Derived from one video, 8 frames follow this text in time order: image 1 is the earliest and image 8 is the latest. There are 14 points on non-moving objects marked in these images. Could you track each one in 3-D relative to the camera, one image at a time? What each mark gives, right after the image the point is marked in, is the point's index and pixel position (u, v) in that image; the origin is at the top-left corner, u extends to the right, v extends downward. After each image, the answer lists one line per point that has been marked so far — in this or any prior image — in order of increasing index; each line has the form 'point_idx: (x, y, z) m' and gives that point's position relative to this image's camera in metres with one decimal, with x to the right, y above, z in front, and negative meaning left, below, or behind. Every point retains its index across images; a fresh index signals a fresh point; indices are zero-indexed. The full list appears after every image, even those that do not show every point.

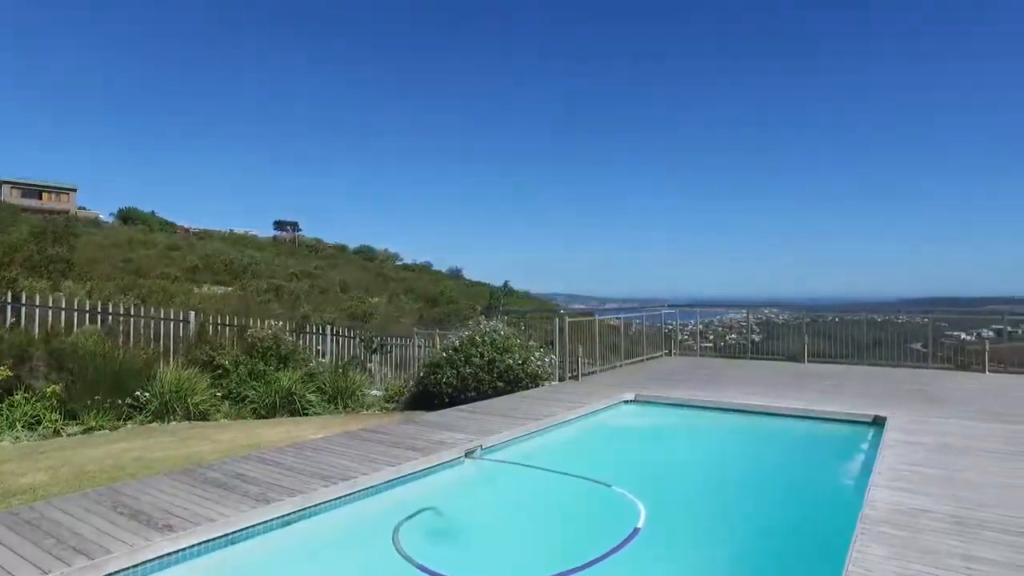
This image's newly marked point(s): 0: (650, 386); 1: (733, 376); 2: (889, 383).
0: (+1.7, -1.2, +7.3) m
1: (+3.0, -1.2, +8.0) m
2: (+4.7, -1.2, +7.2) m
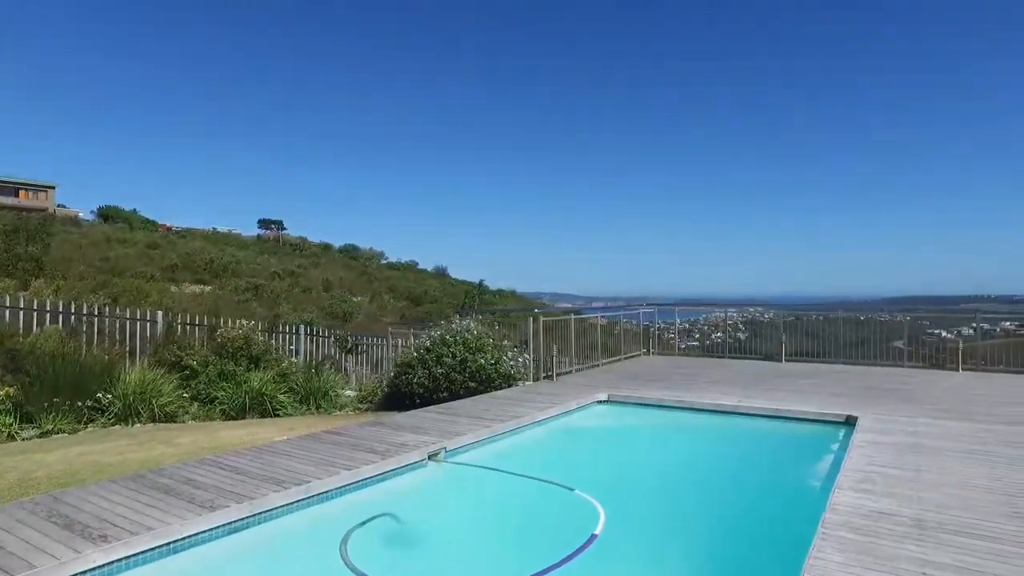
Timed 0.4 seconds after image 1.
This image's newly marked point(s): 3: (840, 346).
0: (+1.4, -1.2, +7.2) m
1: (+2.7, -1.2, +7.9) m
2: (+4.3, -1.2, +7.1) m
3: (+5.6, -0.9, +9.7) m
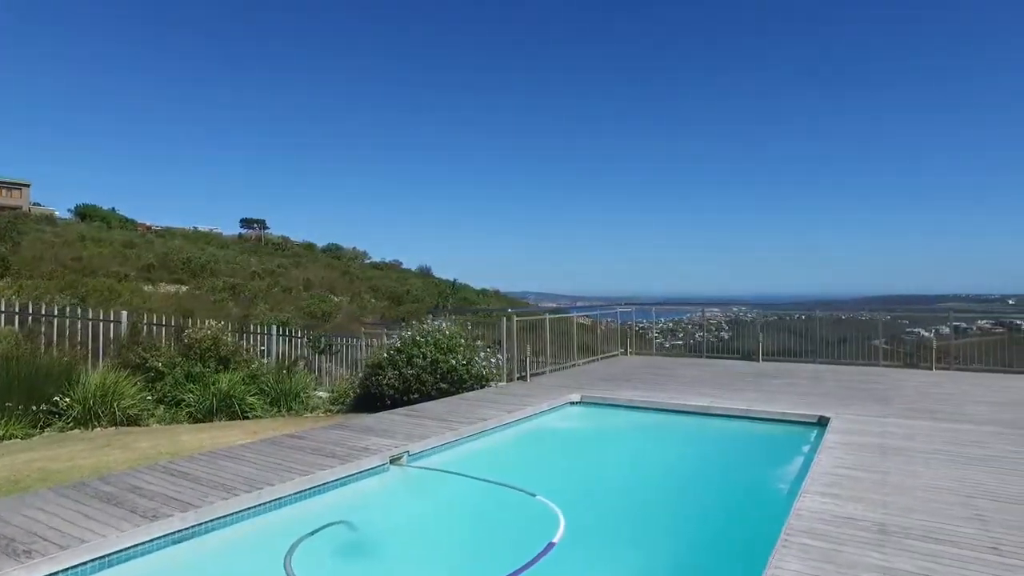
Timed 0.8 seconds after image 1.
0: (+1.0, -1.2, +7.1) m
1: (+2.3, -1.2, +7.8) m
2: (+4.0, -1.2, +7.1) m
3: (+5.2, -0.9, +9.7) m
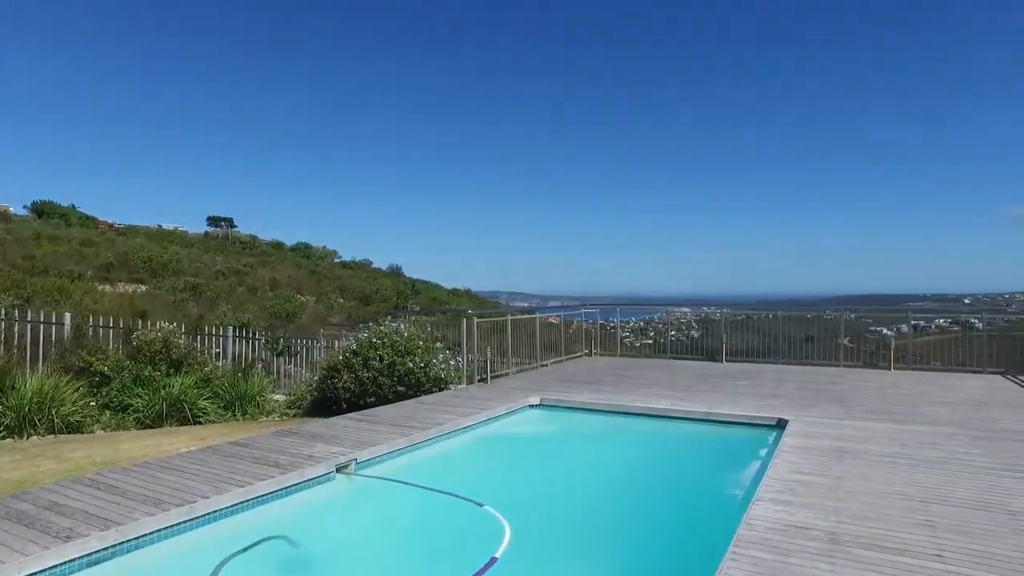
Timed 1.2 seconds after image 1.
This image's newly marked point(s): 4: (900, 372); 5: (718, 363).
0: (+0.6, -1.2, +7.0) m
1: (+1.8, -1.2, +7.8) m
2: (+3.5, -1.2, +7.1) m
3: (+4.6, -0.9, +9.7) m
4: (+6.0, -1.3, +8.8) m
5: (+3.6, -1.3, +10.0) m
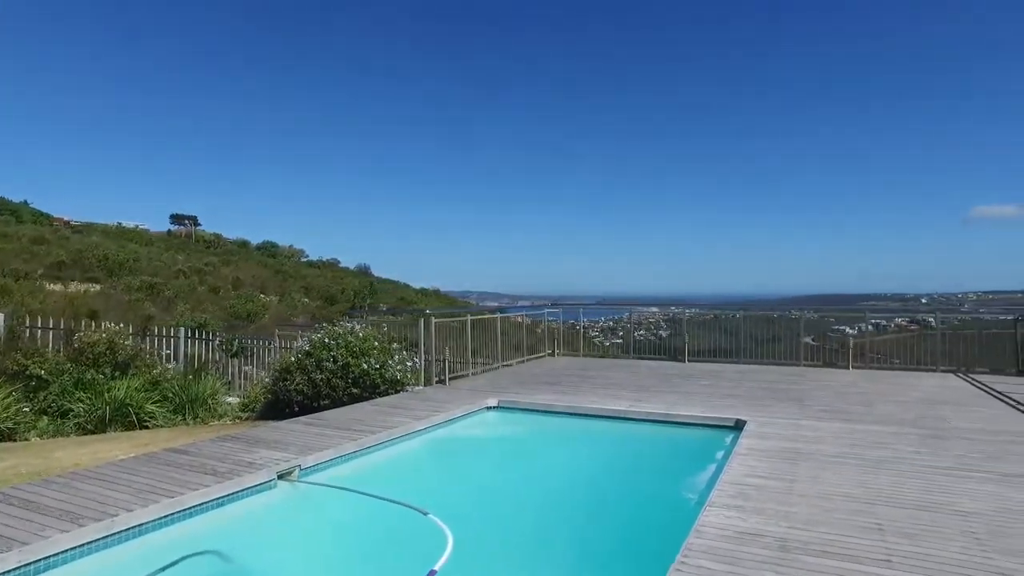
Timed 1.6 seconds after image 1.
0: (+0.1, -1.2, +6.8) m
1: (+1.3, -1.2, +7.7) m
2: (+3.0, -1.2, +7.1) m
3: (+4.0, -0.9, +9.8) m
4: (+5.4, -1.3, +8.9) m
5: (+2.9, -1.3, +10.0) m
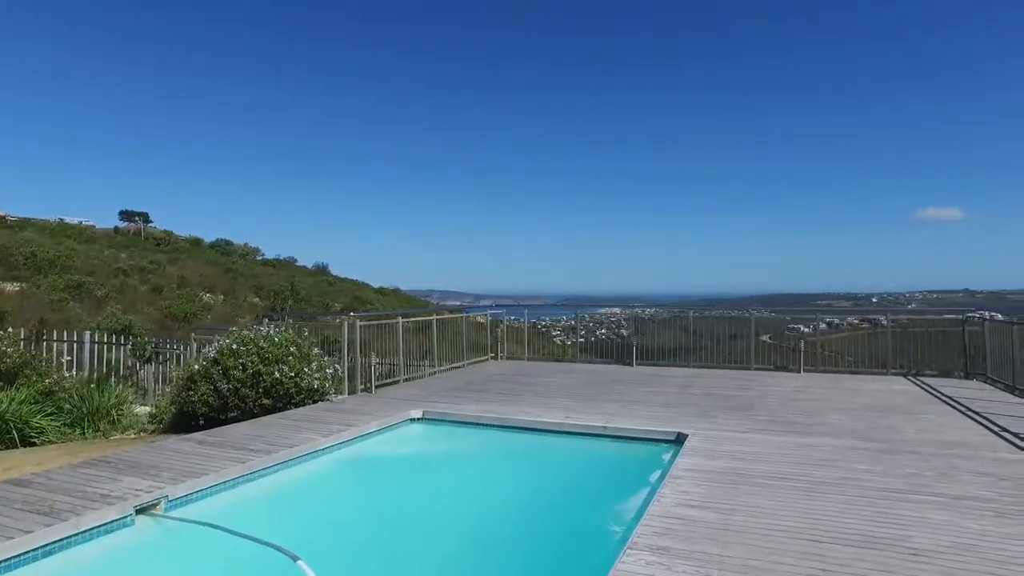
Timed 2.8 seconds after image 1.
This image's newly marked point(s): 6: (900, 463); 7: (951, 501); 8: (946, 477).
0: (-0.7, -1.2, +6.2) m
1: (+0.5, -1.2, +7.2) m
2: (+2.2, -1.2, +6.7) m
3: (+3.1, -0.9, +9.5) m
4: (+4.5, -1.3, +8.7) m
5: (+2.0, -1.3, +9.6) m
6: (+2.6, -1.2, +3.8) m
7: (+2.4, -1.2, +3.1) m
8: (+2.6, -1.1, +3.5) m
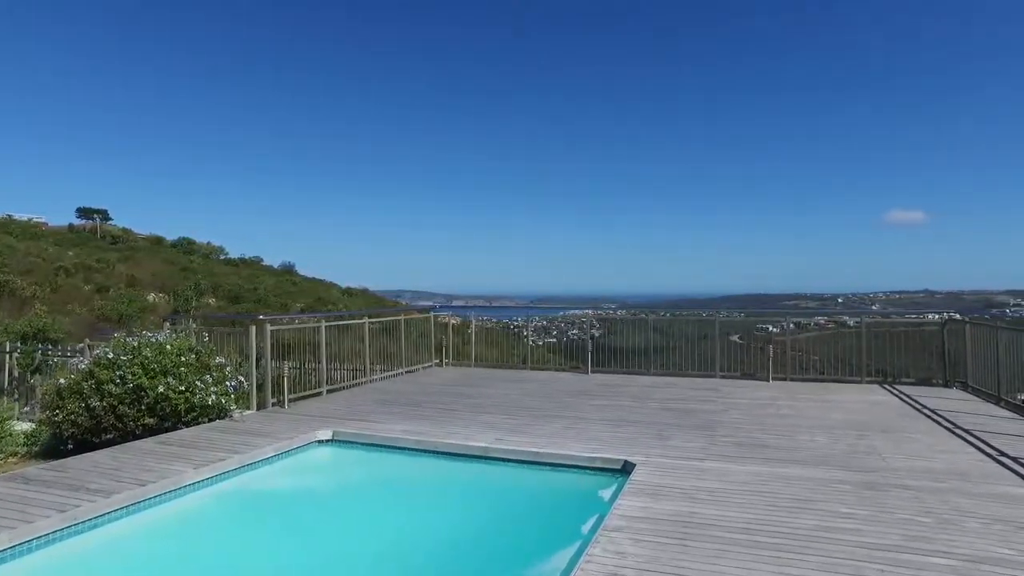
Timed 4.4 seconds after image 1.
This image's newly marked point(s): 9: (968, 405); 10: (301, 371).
0: (-1.3, -1.2, +5.4) m
1: (-0.2, -1.2, +6.4) m
2: (+1.6, -1.2, +6.0) m
3: (+2.3, -0.9, +8.7) m
4: (+3.8, -1.3, +8.0) m
5: (+1.2, -1.3, +8.8) m
6: (+2.0, -1.1, +3.1) m
7: (+1.9, -1.1, +2.4) m
8: (+2.1, -1.1, +2.8) m
9: (+4.6, -1.2, +5.9) m
10: (-2.4, -1.0, +6.7) m
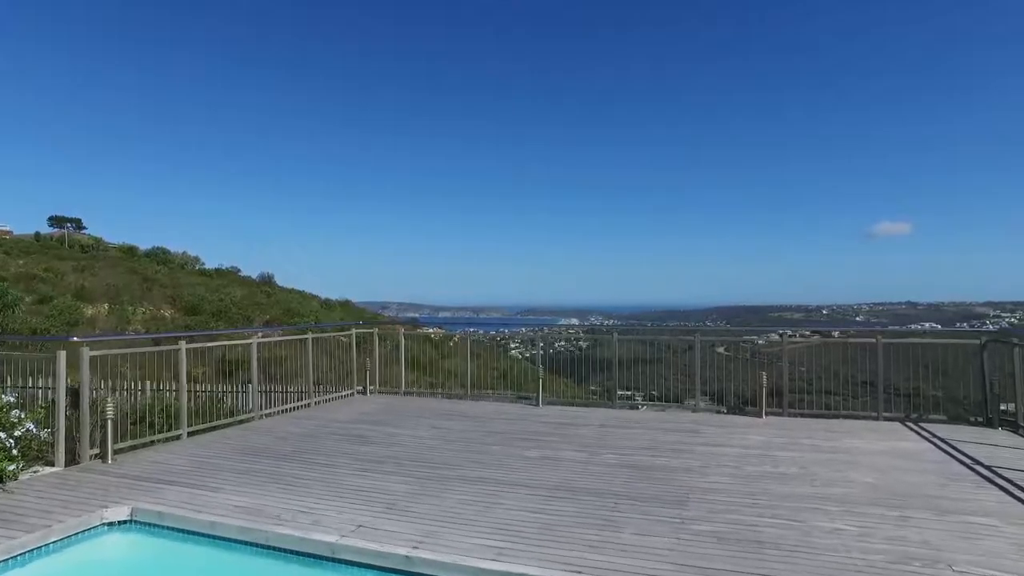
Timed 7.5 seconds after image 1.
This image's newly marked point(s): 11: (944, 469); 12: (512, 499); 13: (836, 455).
0: (-2.0, -1.3, +3.8) m
1: (-0.9, -1.2, +4.8) m
2: (+0.8, -1.2, +4.4) m
3: (+1.5, -1.1, +7.2) m
4: (+3.0, -1.4, +6.5) m
5: (+0.4, -1.4, +7.3) m
6: (+1.4, -1.2, +1.5) m
7: (+1.2, -1.2, +0.9) m
8: (+1.5, -1.2, +1.3) m
9: (+3.9, -1.3, +4.4) m
10: (-3.1, -1.1, +5.1) m
11: (+3.1, -1.2, +4.1) m
12: (+0.1, -1.2, +3.5) m
13: (+2.5, -1.2, +4.4) m
